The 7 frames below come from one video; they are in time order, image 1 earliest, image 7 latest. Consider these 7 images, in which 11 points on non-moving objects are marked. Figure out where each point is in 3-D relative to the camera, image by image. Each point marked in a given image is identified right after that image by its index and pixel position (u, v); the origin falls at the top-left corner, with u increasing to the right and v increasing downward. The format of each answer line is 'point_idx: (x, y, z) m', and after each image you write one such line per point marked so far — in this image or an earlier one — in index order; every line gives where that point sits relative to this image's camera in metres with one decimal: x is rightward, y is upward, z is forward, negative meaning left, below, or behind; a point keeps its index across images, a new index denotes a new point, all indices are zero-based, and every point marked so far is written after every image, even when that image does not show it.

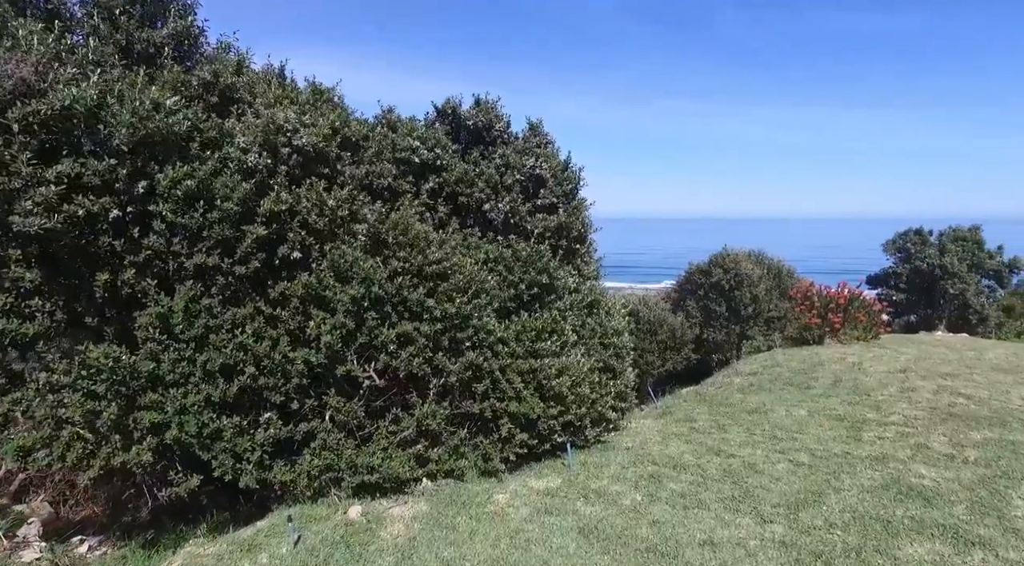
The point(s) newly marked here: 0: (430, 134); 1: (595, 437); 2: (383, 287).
0: (-0.8, +1.5, +6.9) m
1: (+0.8, -1.5, +6.7) m
2: (-1.0, 0.0, +5.2) m
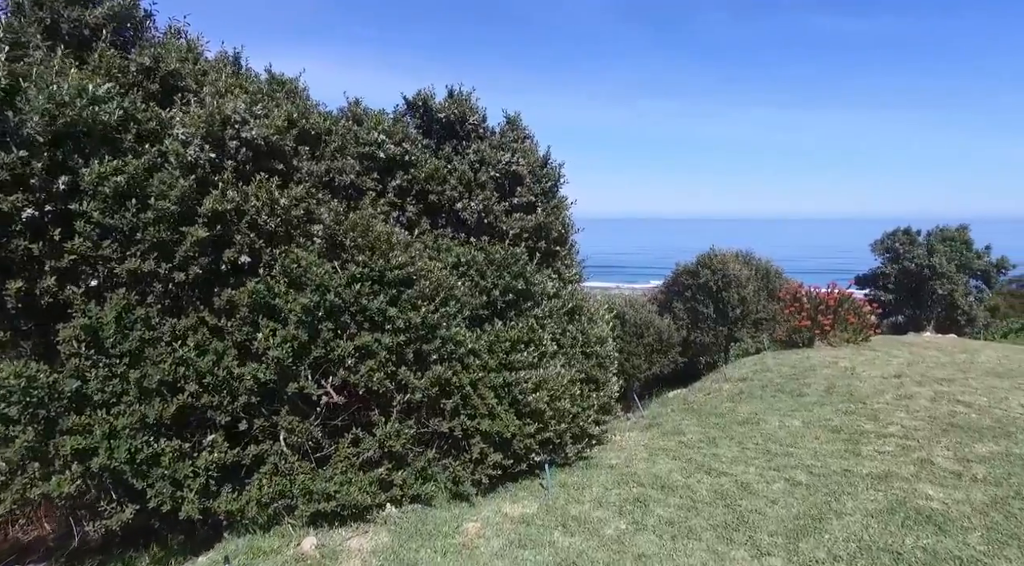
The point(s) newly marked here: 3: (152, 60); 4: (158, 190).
0: (-1.1, +1.5, +6.4) m
1: (+0.6, -1.6, +6.2) m
2: (-1.2, -0.1, +4.7) m
3: (-2.7, +1.7, +5.1) m
4: (-2.3, +0.6, +4.5) m
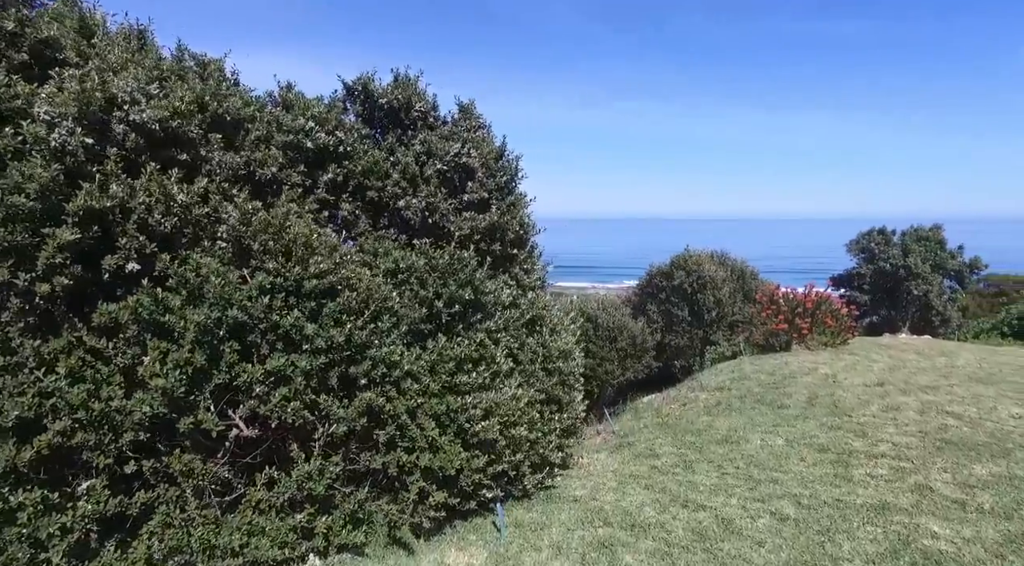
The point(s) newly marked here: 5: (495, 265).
0: (-1.5, +1.4, +5.6) m
1: (+0.2, -1.6, +5.5) m
2: (-1.5, -0.2, +3.9) m
3: (-3.1, +1.6, +4.3) m
4: (-2.6, +0.5, +3.6) m
5: (-0.2, +0.2, +6.0) m
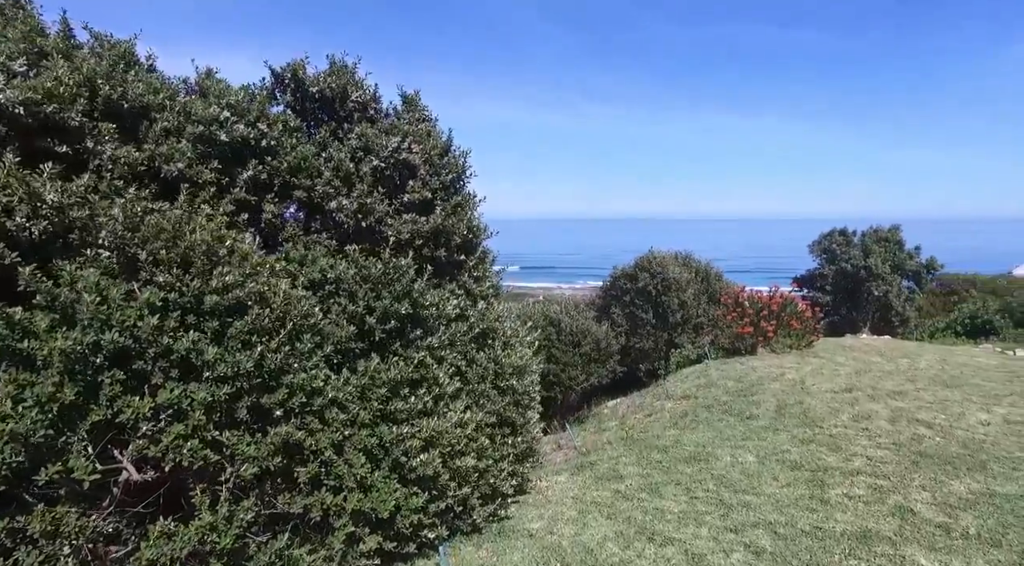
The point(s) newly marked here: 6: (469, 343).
0: (-1.9, +1.3, +4.9) m
1: (-0.2, -1.7, +4.9) m
2: (-1.8, -0.2, +3.3) m
3: (-3.4, +1.5, +3.6) m
4: (-2.9, +0.5, +2.9) m
5: (-0.6, +0.1, +5.4) m
6: (-0.3, -0.4, +5.1) m
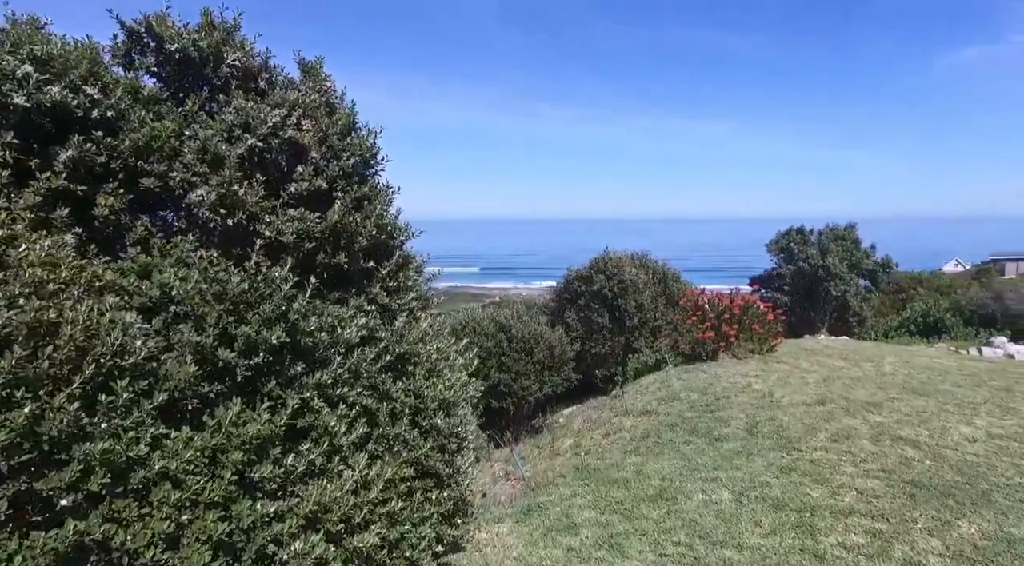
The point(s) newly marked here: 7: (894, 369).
0: (-2.3, +1.2, +3.7) m
1: (-0.6, -1.8, +3.8) m
2: (-2.2, -0.3, +2.0) m
3: (-3.8, +1.4, +2.2) m
4: (-3.3, +0.3, +1.6) m
5: (-1.1, 0.0, +4.2) m
6: (-0.8, -0.5, +3.9) m
7: (+7.1, -1.6, +12.7) m
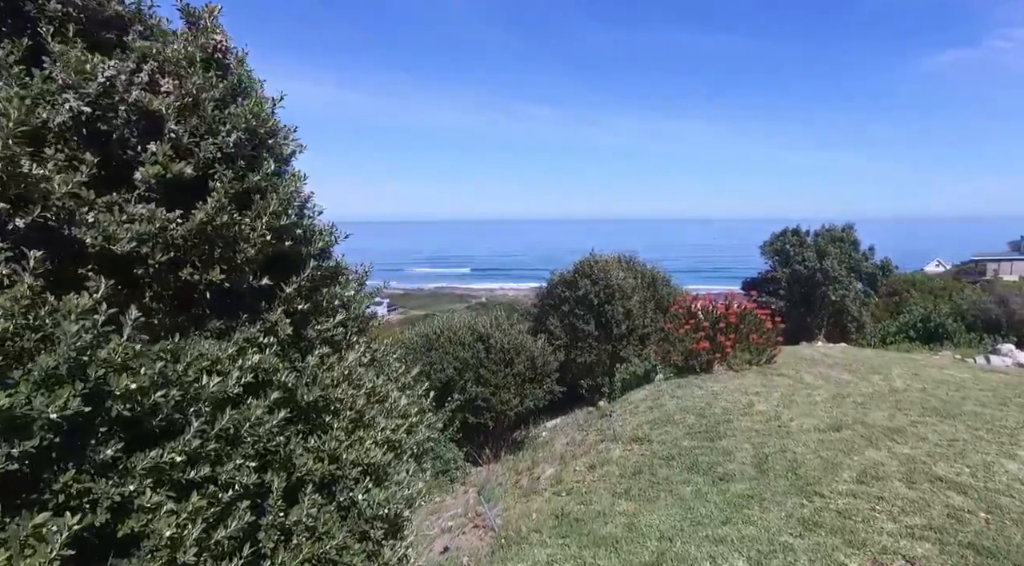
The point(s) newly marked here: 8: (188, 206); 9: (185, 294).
0: (-2.5, +1.1, +2.5) m
1: (-0.8, -1.9, +2.6) m
2: (-2.3, -0.4, +0.8) m
3: (-4.0, +1.3, +1.0) m
4: (-3.4, +0.2, +0.4) m
5: (-1.3, -0.1, +3.0) m
6: (-1.0, -0.6, +2.7) m
7: (+6.7, -1.7, +11.7) m
8: (-1.4, +0.3, +3.0) m
9: (-1.4, 0.0, +2.8) m
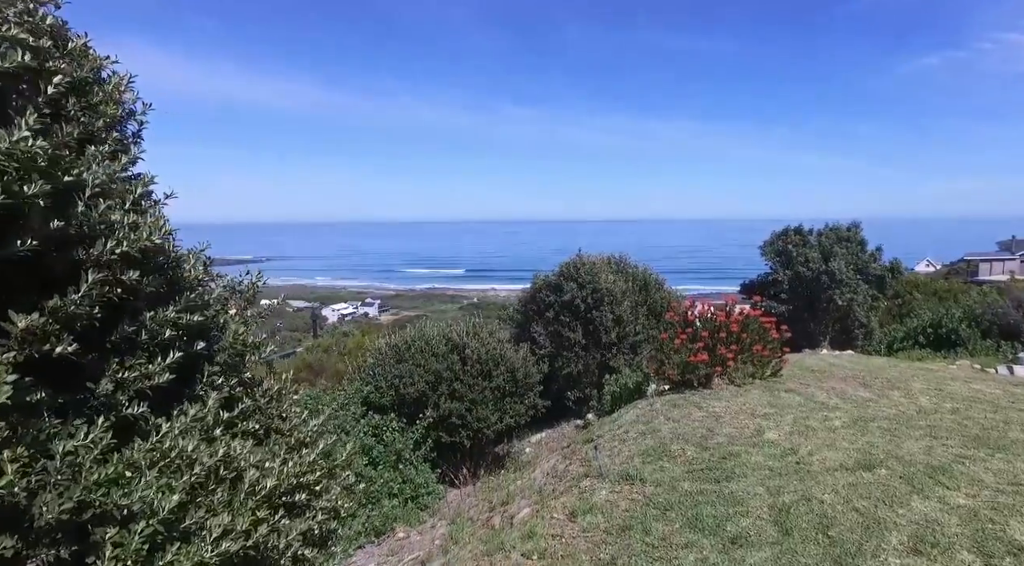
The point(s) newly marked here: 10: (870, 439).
0: (-2.8, +1.0, +1.0) m
1: (-1.1, -2.0, +1.2) m
2: (-2.6, -0.5, -0.6) m
3: (-4.2, +1.2, -0.5) m
4: (-3.7, +0.2, -1.1) m
5: (-1.6, -0.2, +1.6) m
6: (-1.3, -0.7, +1.3) m
7: (+6.3, -1.8, +10.3) m
8: (-1.7, +0.3, +1.5) m
9: (-1.7, -0.1, +1.4) m
10: (+4.1, -1.7, +7.7) m
